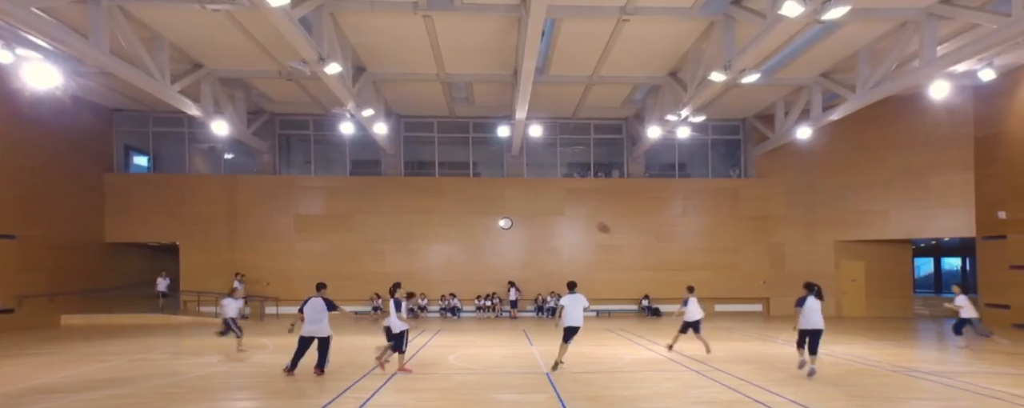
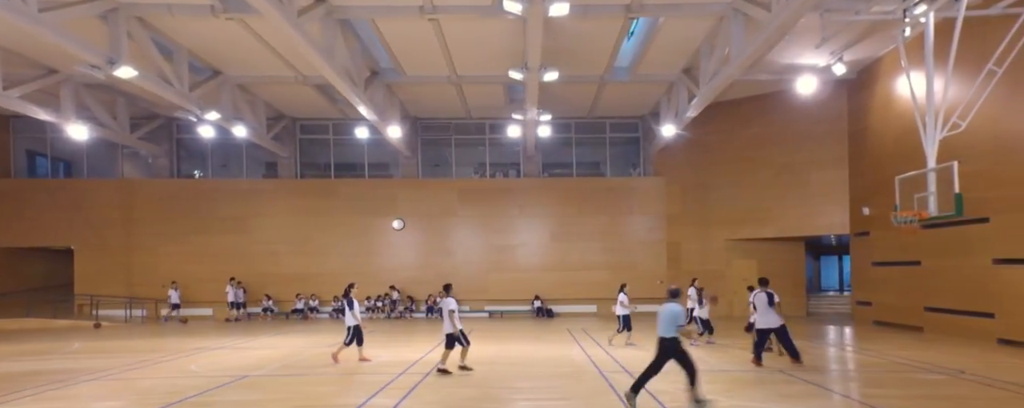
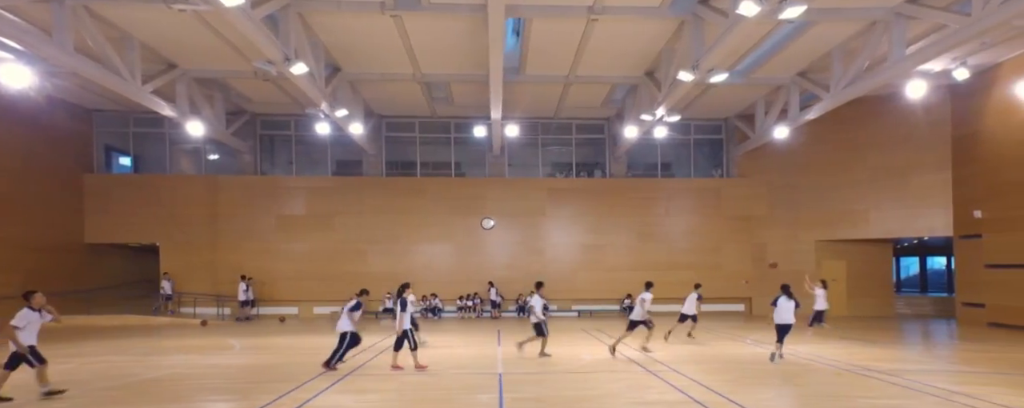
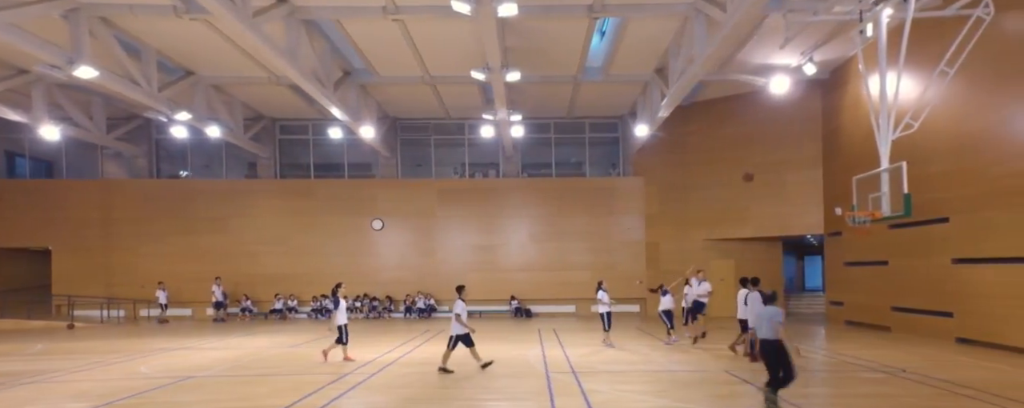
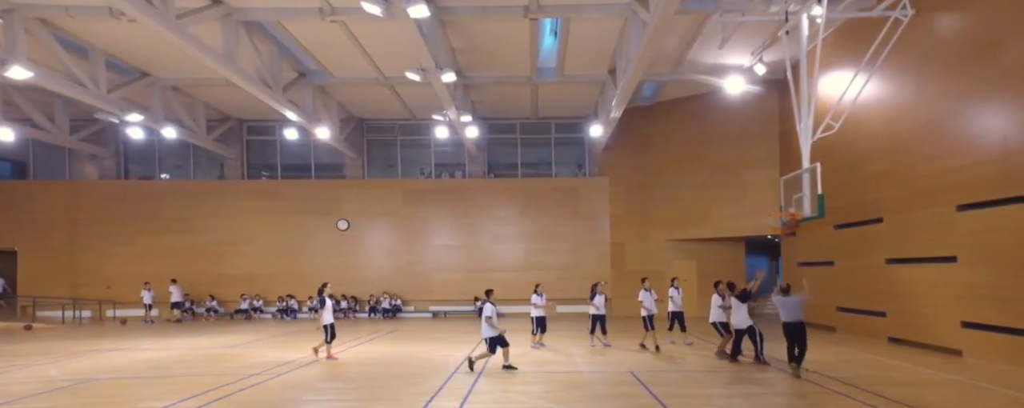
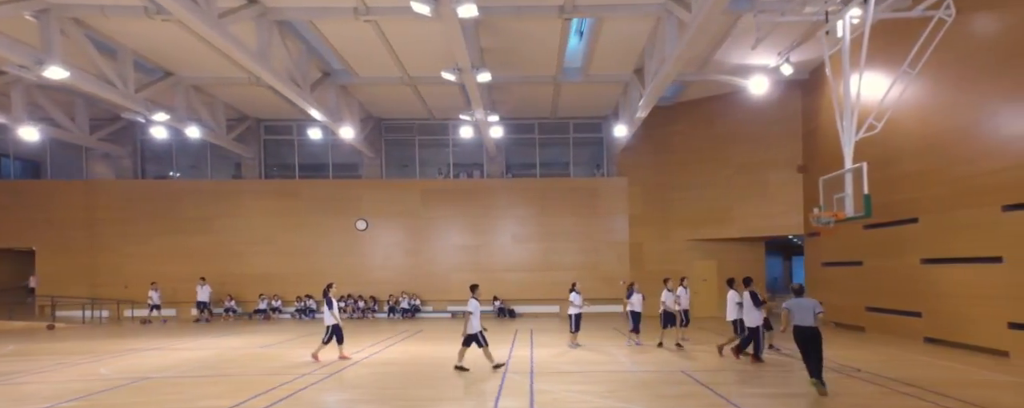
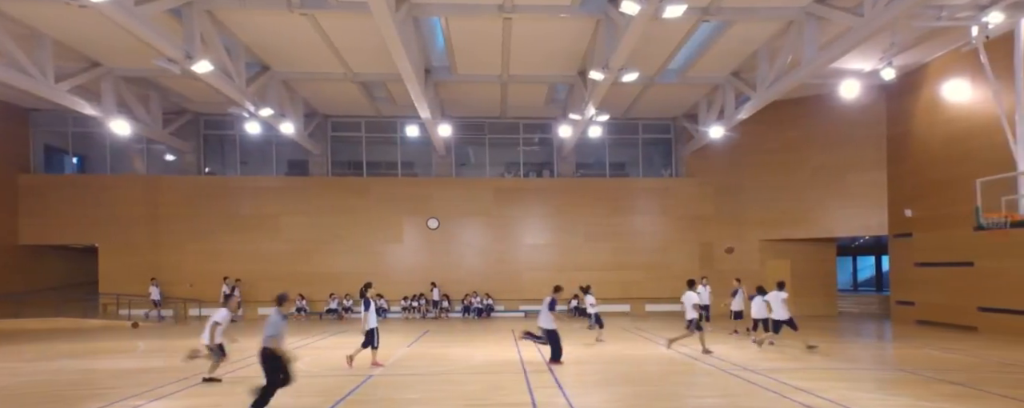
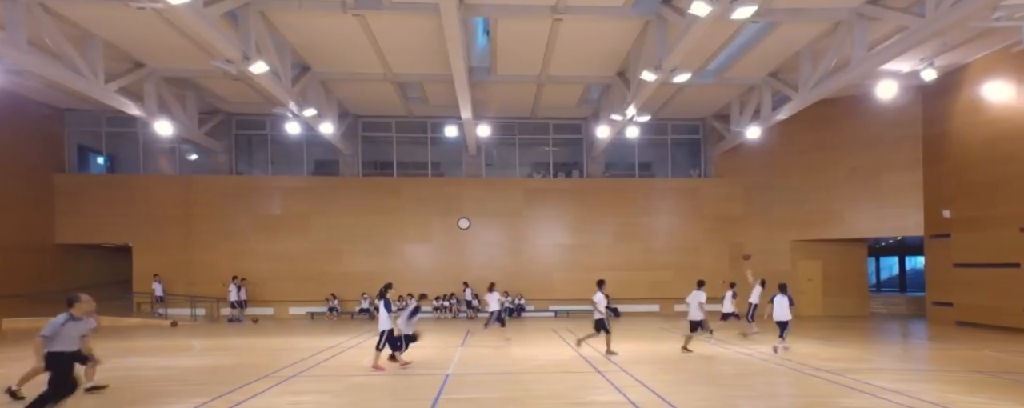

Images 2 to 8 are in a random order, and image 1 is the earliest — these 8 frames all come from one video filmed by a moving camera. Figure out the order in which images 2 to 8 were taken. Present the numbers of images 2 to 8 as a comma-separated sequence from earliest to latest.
3, 8, 7, 2, 4, 6, 5
